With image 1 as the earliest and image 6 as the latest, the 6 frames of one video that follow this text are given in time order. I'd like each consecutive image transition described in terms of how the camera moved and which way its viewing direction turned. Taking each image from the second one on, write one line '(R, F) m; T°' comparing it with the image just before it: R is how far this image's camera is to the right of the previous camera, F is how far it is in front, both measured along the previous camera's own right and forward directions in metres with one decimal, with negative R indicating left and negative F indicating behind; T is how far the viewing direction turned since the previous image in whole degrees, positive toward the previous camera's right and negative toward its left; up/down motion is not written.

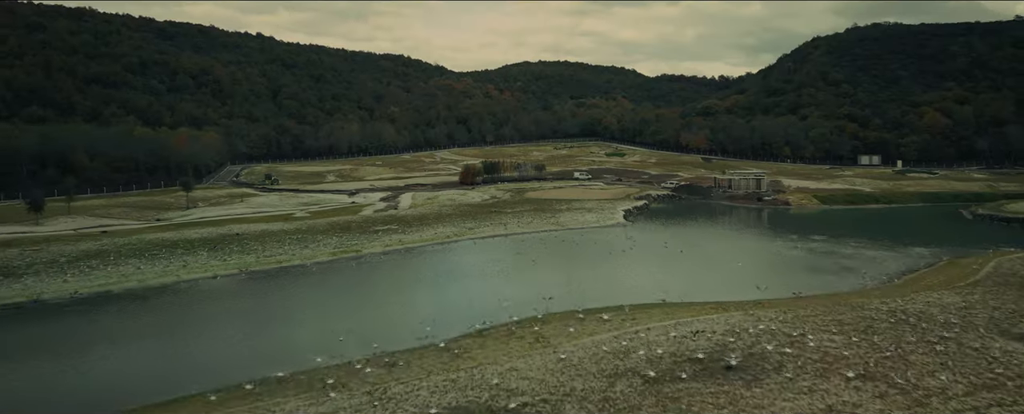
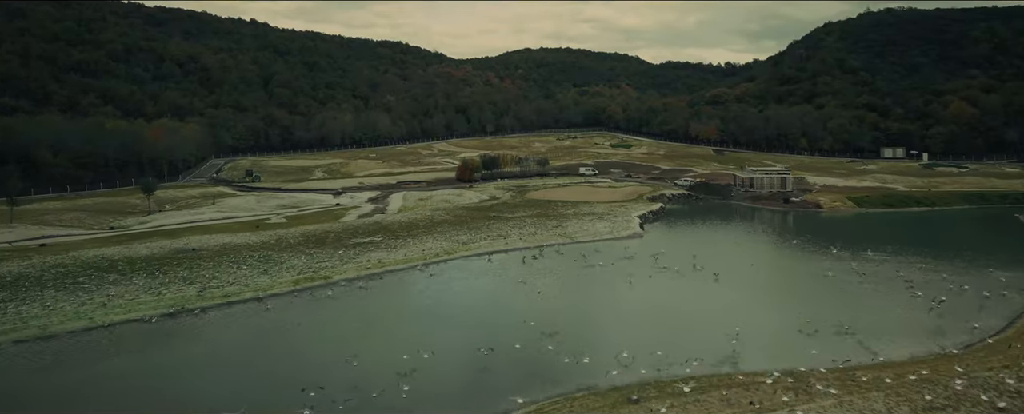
(0.0, +4.9) m; 0°
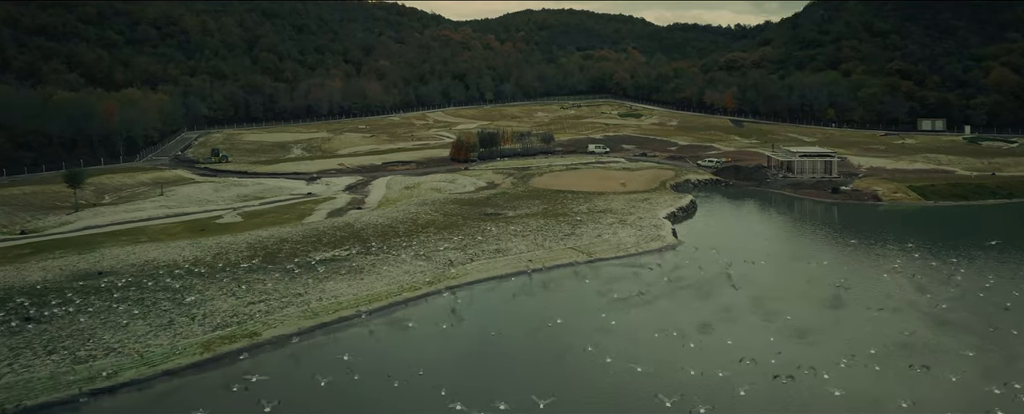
(0.0, +6.9) m; 0°
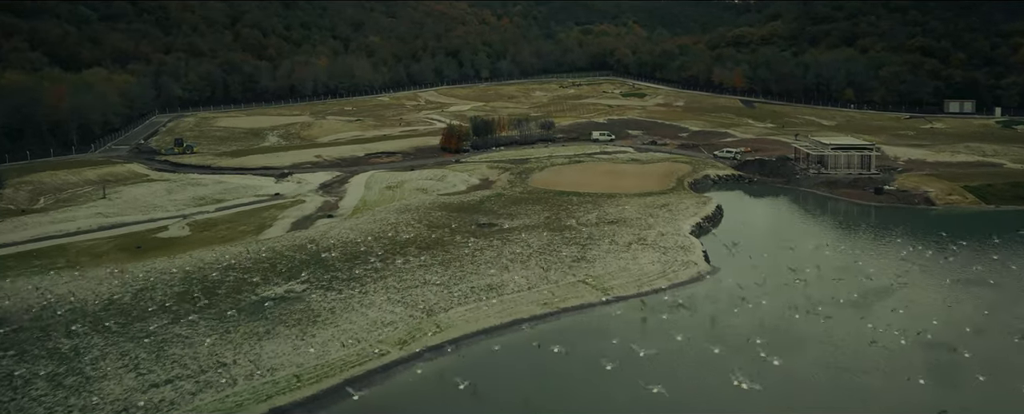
(0.0, +5.1) m; 0°
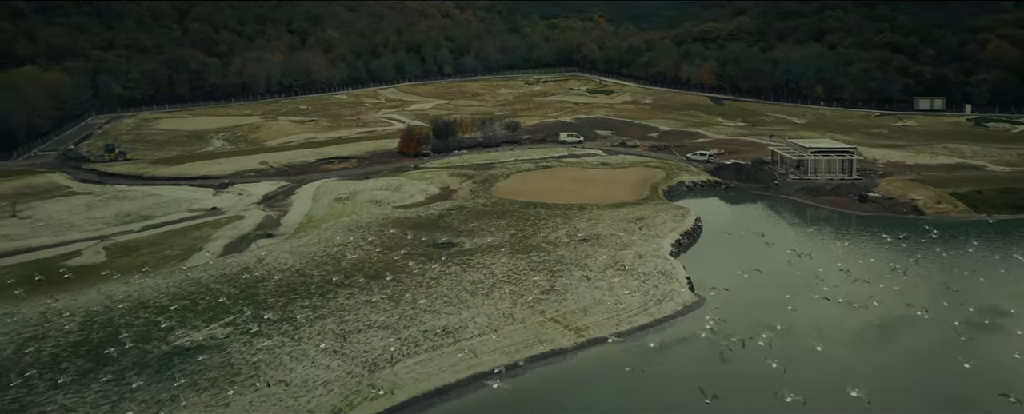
(+0.2, +2.8) m; +3°
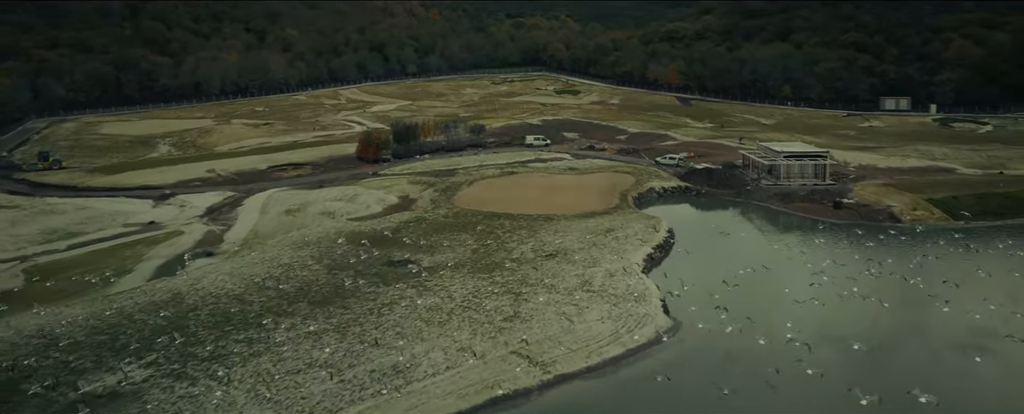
(+0.2, +1.7) m; +2°
